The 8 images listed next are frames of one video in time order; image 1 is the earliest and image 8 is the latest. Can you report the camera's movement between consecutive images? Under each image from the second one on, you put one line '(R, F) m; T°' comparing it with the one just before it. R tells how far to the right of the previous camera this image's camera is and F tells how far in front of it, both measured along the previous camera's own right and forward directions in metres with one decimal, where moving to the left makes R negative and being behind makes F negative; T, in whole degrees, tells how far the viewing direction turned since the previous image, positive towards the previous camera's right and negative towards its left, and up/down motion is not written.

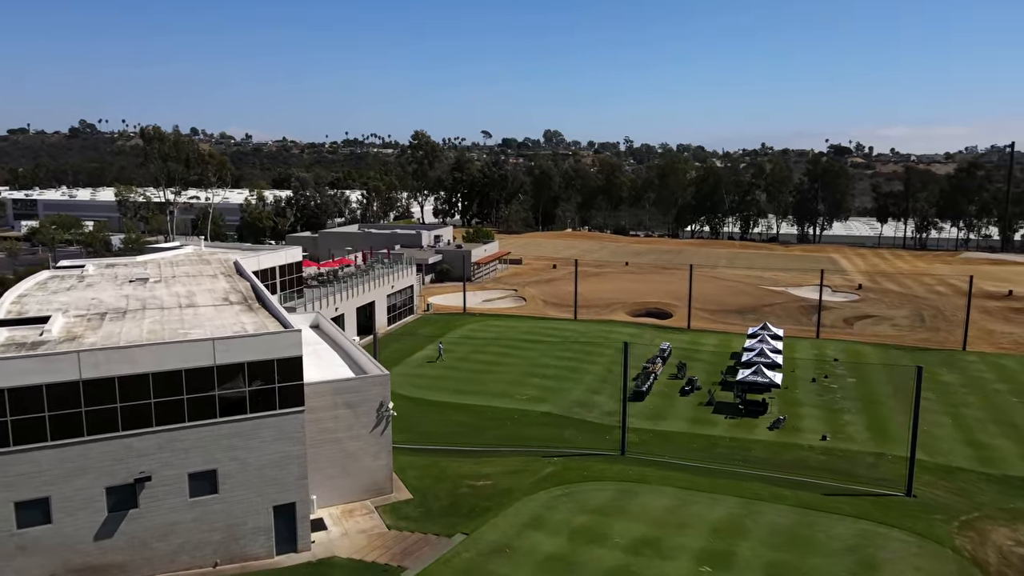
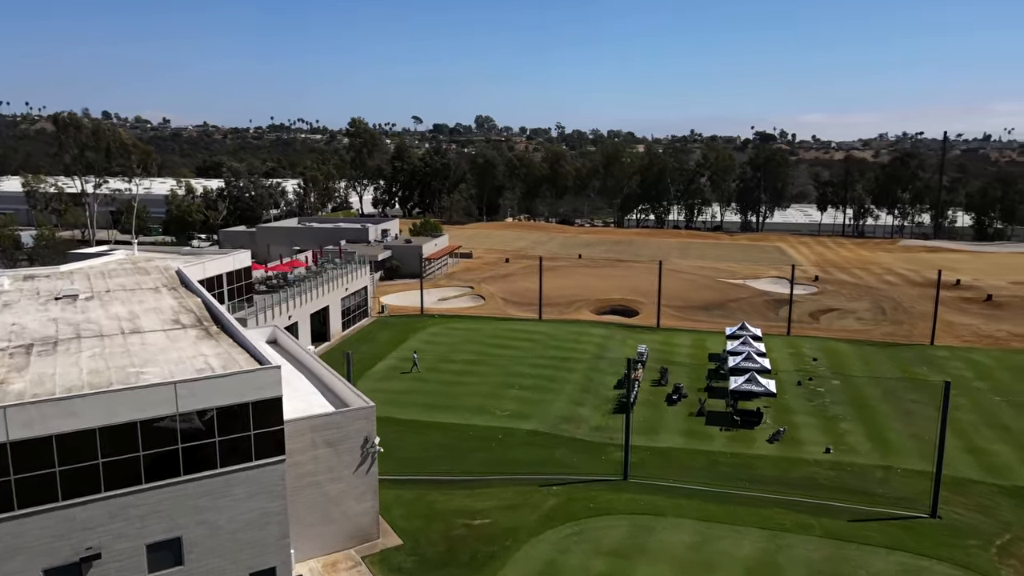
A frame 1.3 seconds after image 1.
(-2.0, +2.7) m; +5°
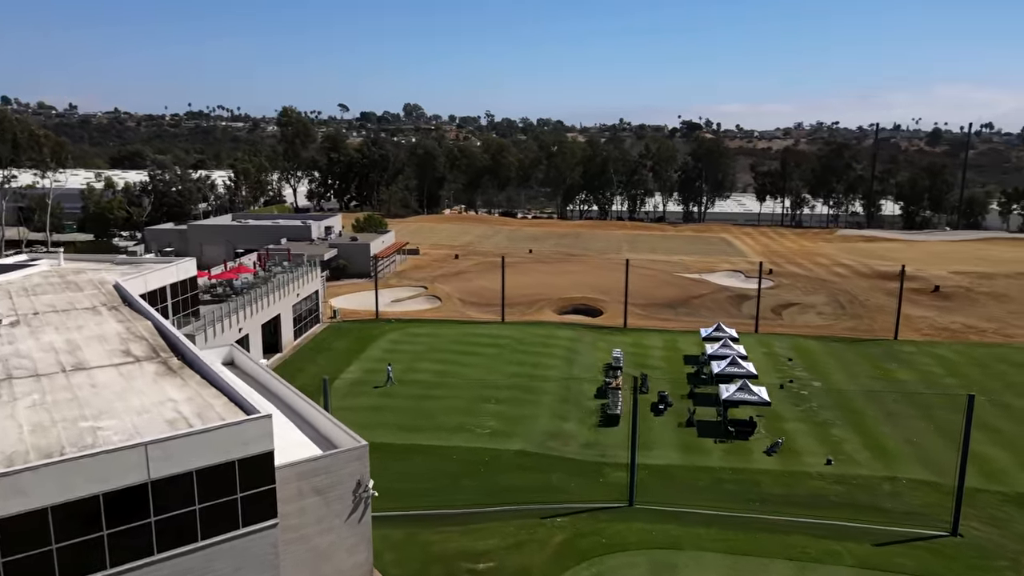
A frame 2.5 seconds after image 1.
(-2.0, +2.3) m; +5°
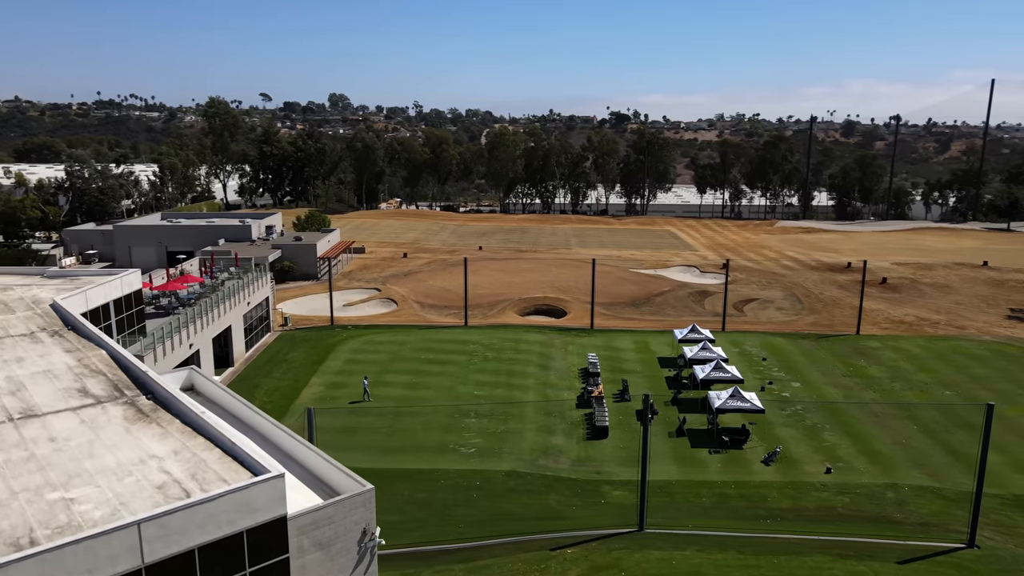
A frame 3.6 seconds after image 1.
(-2.0, +1.9) m; +5°
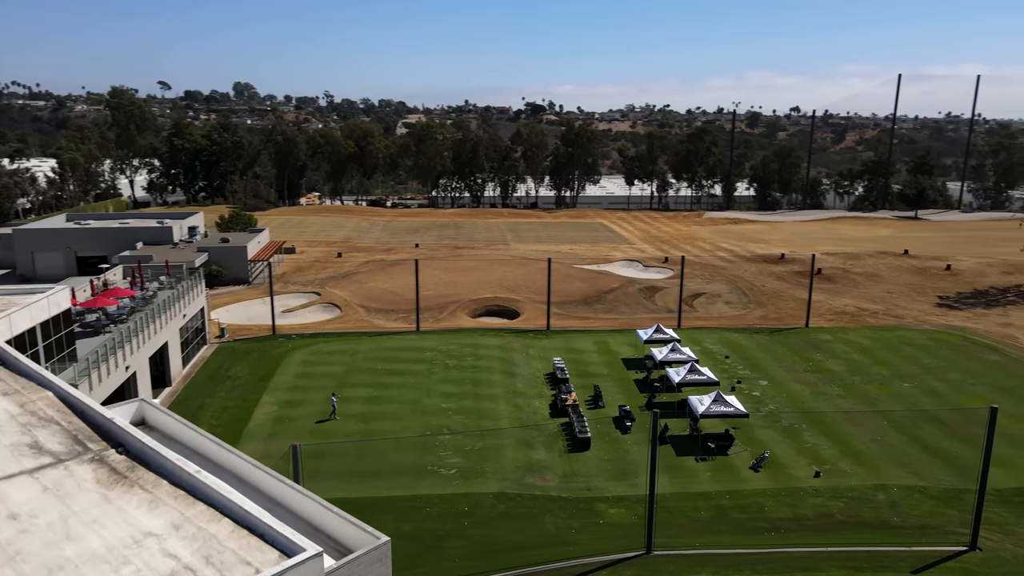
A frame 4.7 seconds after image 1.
(-2.2, +1.7) m; +6°
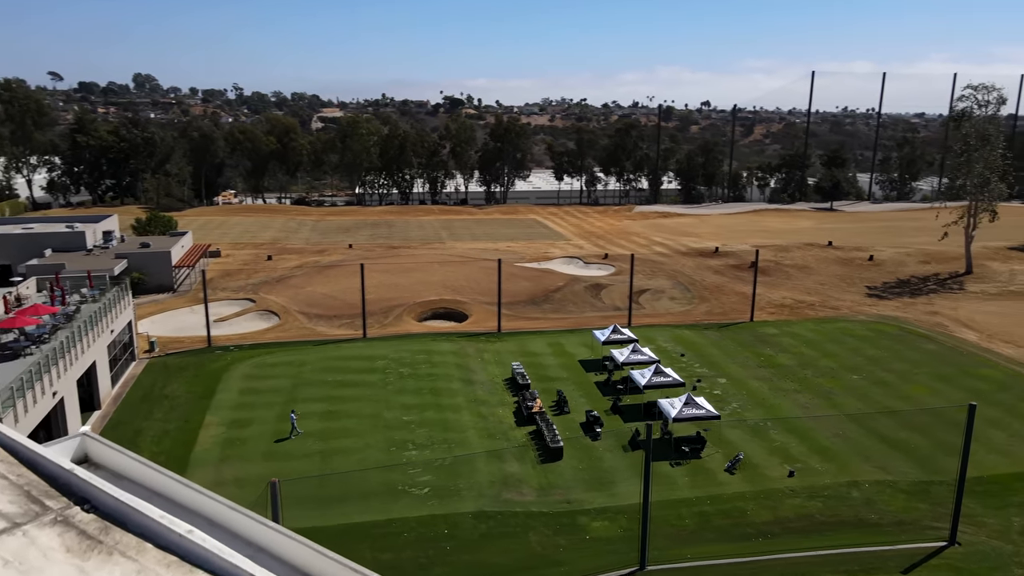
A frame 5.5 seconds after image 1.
(-1.7, +1.2) m; +6°
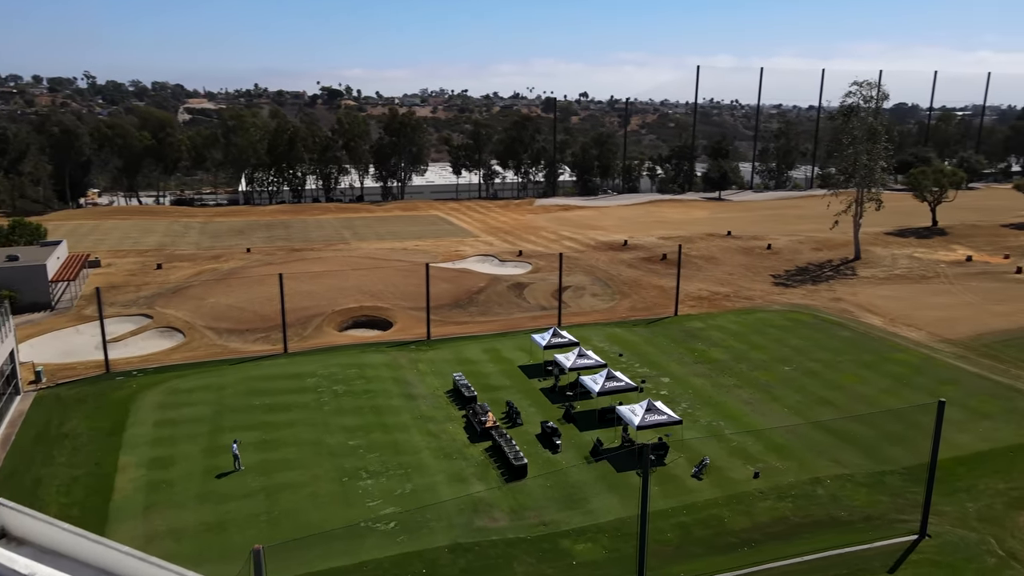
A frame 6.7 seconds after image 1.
(-2.5, +1.7) m; +9°
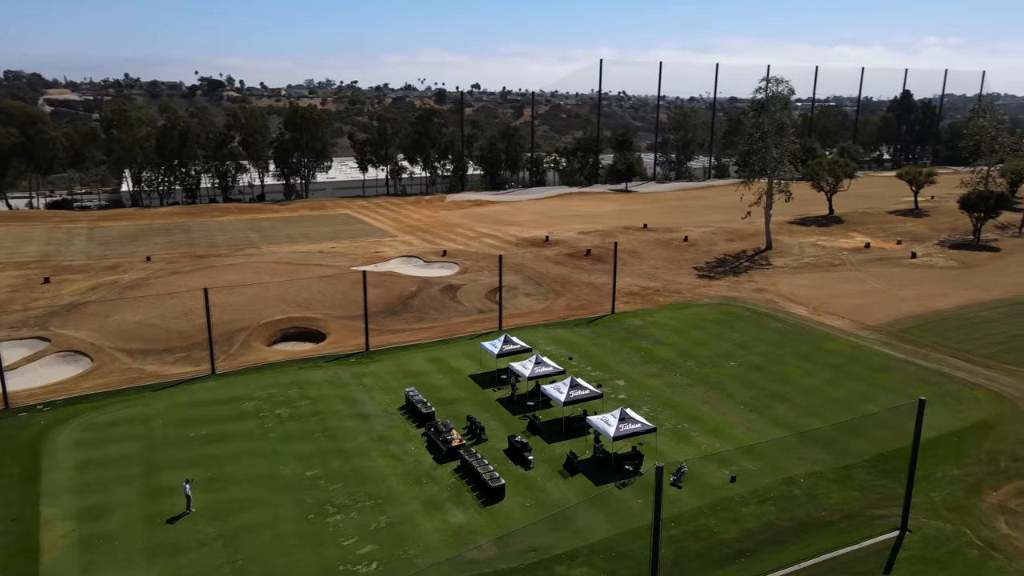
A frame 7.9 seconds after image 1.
(-2.5, +1.5) m; +8°
